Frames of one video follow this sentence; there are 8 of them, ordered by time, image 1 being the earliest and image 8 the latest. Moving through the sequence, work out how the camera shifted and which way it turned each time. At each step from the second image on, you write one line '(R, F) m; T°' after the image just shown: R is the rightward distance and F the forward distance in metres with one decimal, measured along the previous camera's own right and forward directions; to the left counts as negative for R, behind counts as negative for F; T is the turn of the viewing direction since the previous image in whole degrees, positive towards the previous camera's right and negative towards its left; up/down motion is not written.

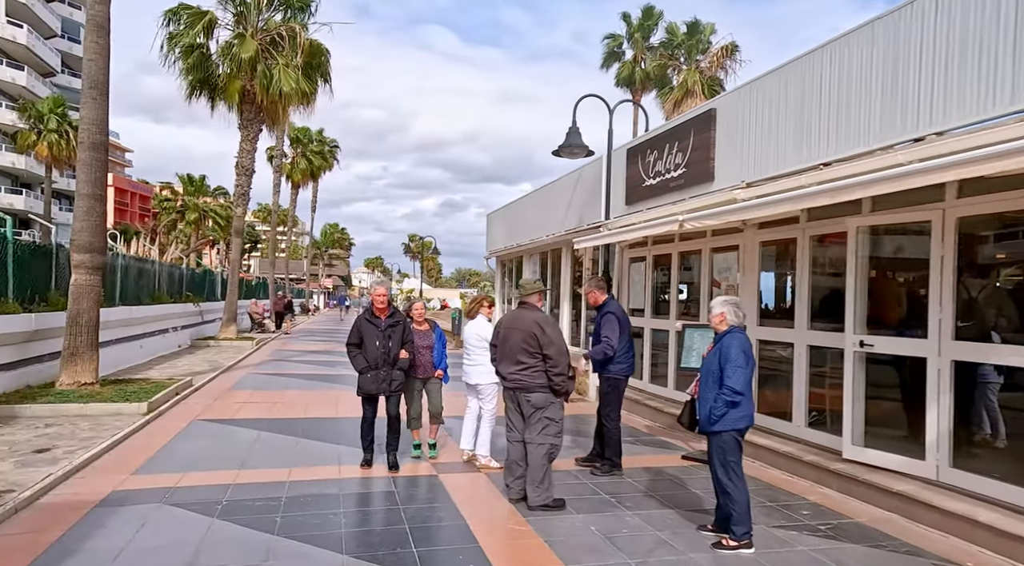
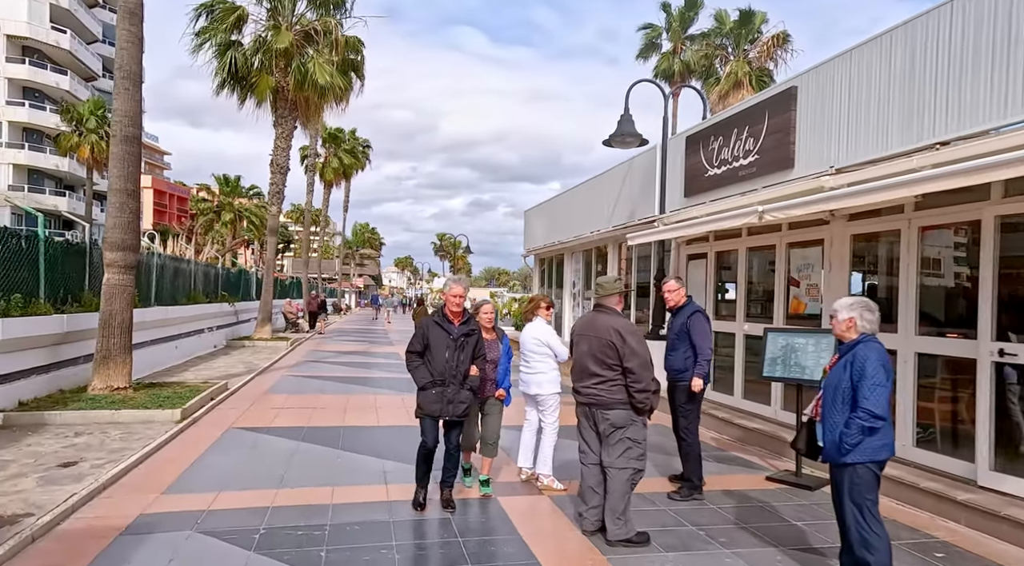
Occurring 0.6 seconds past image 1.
(-0.3, +0.6) m; -3°
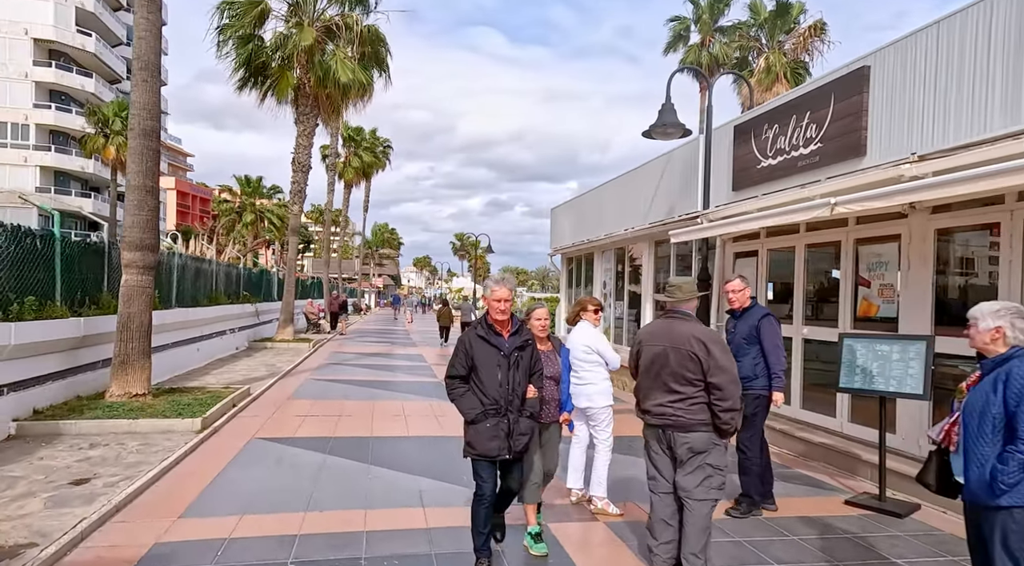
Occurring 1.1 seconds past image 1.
(-0.2, +0.5) m; -2°
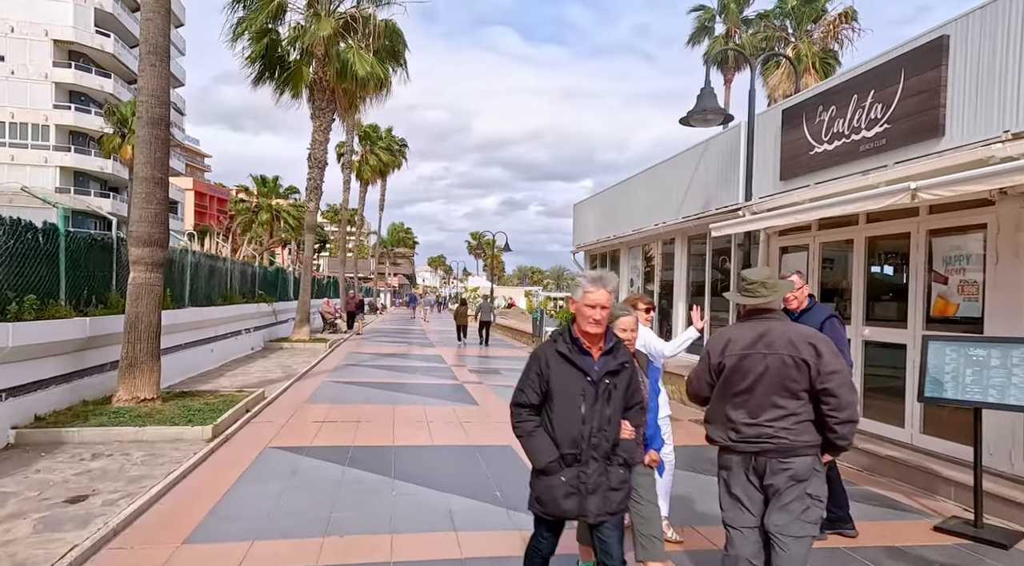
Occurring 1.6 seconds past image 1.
(-0.2, +0.6) m; -1°
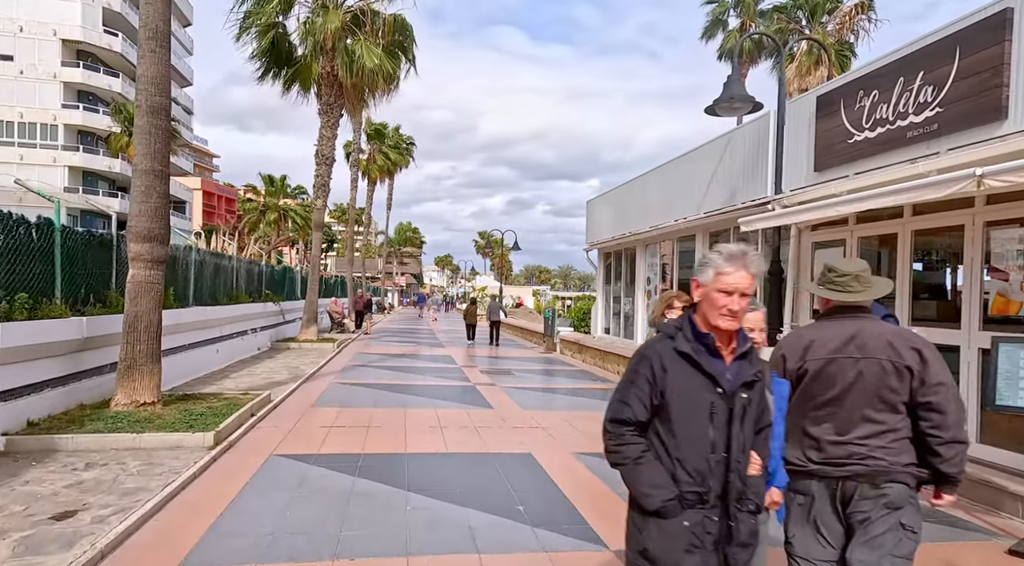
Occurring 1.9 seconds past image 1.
(-0.1, +0.4) m; -1°
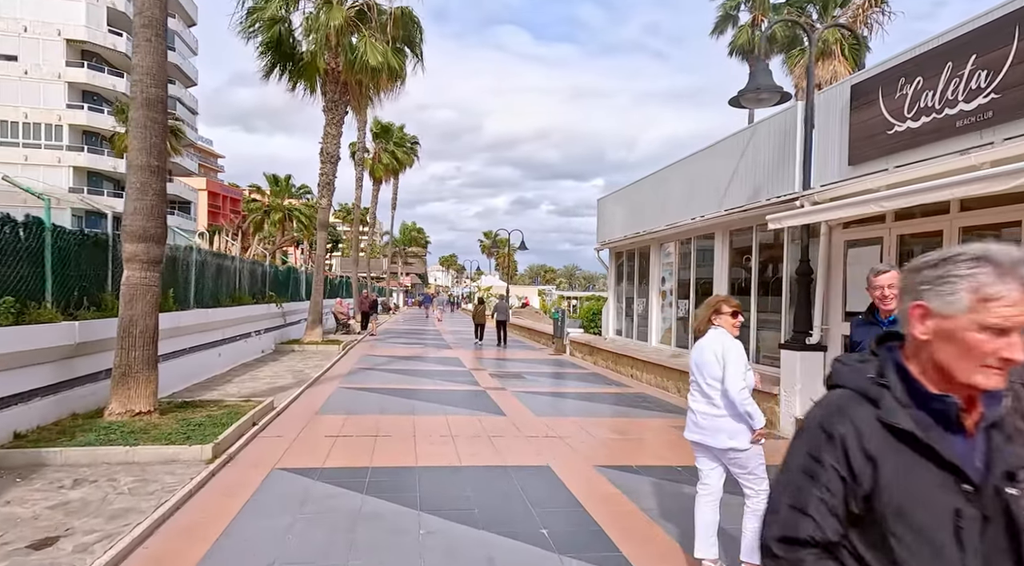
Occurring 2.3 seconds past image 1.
(-0.1, +0.4) m; 0°
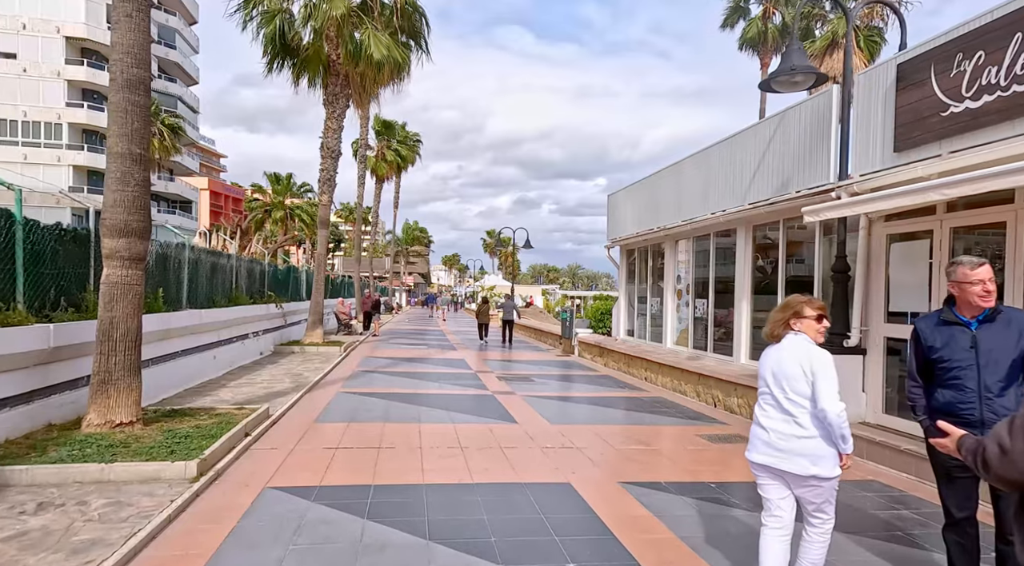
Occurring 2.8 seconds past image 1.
(-0.1, +0.6) m; 0°
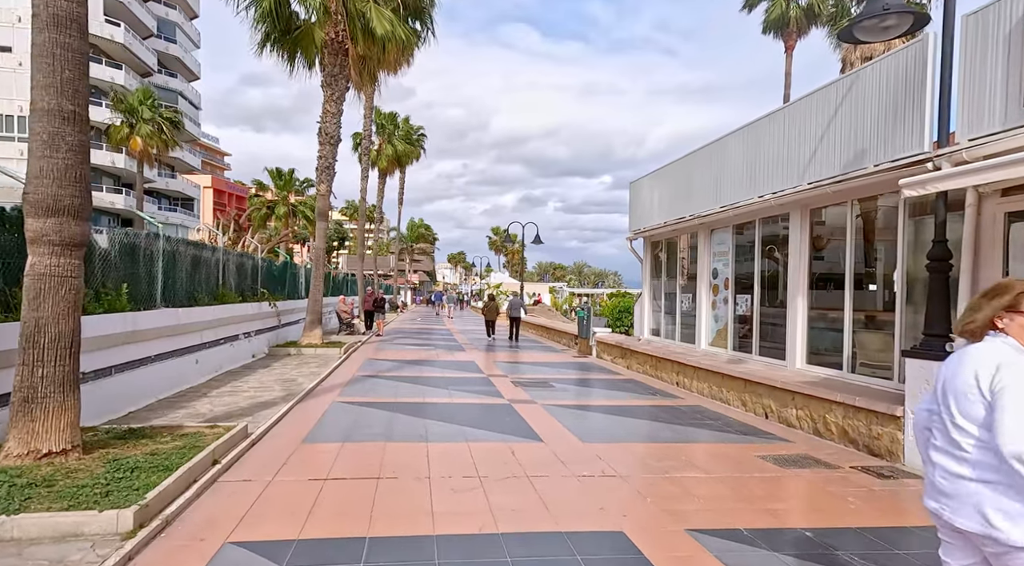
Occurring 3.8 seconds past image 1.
(-0.2, +1.4) m; 0°
